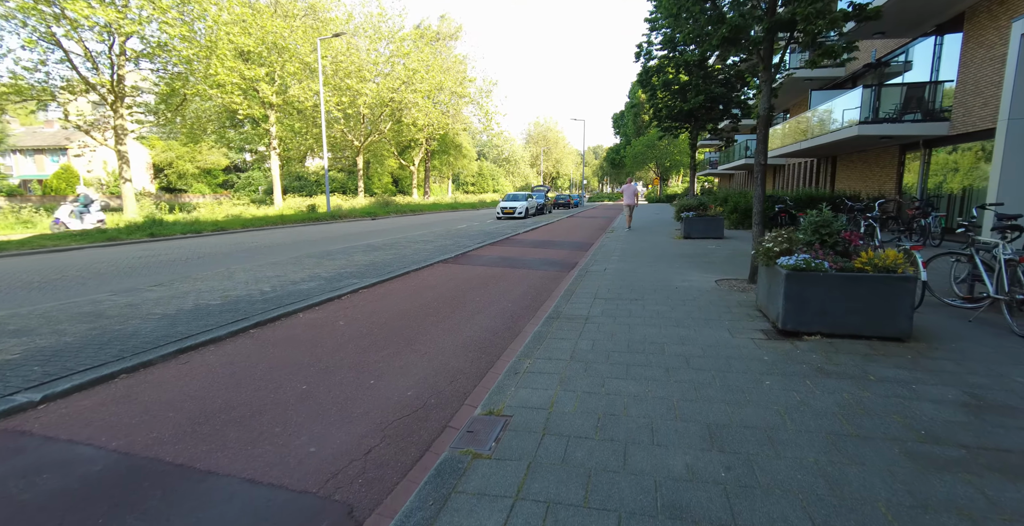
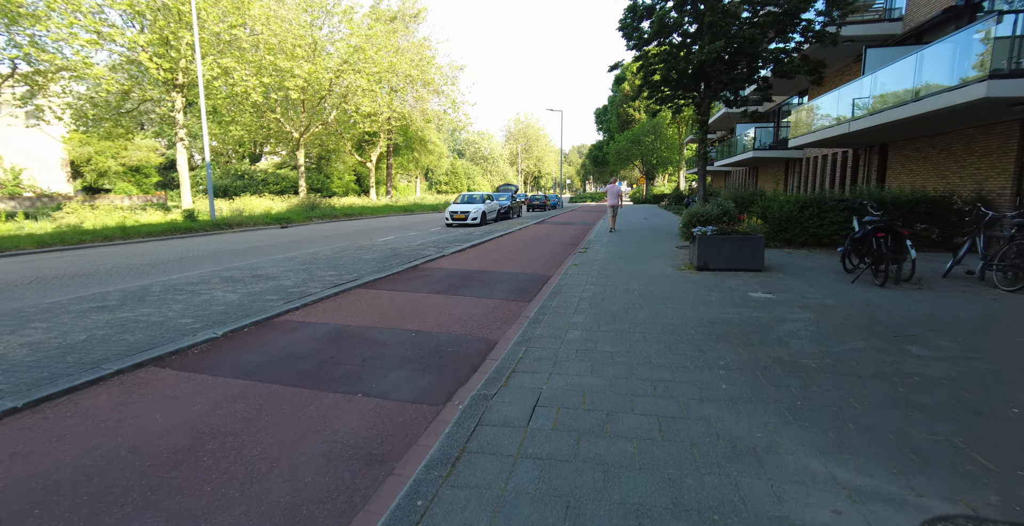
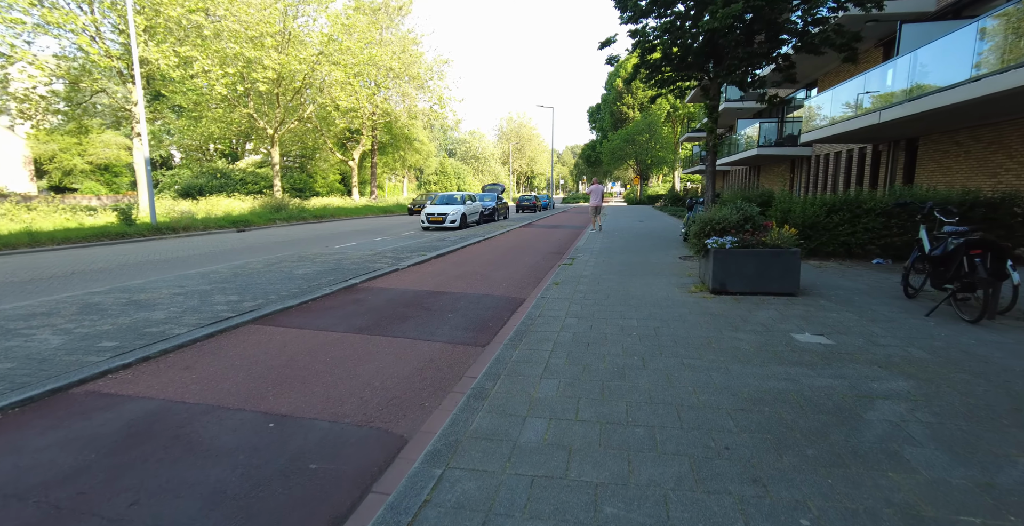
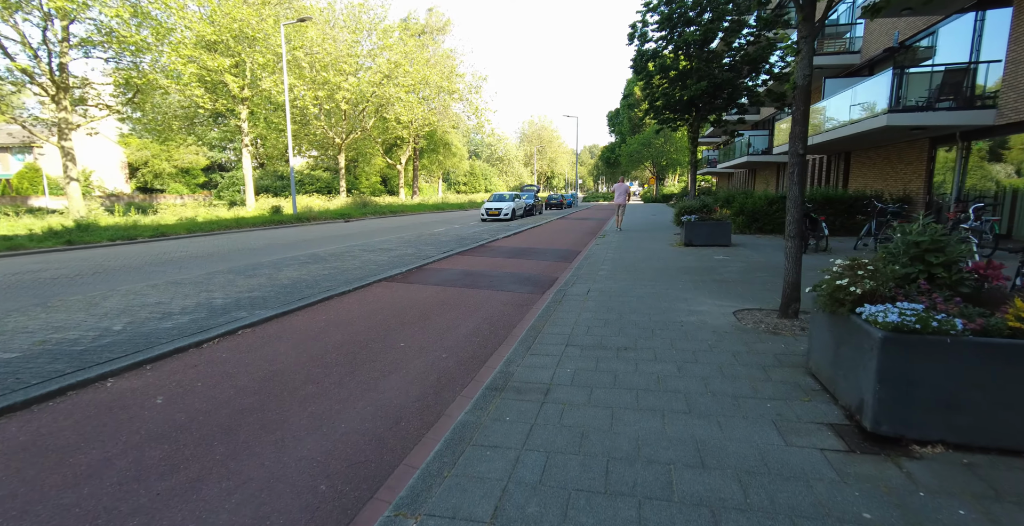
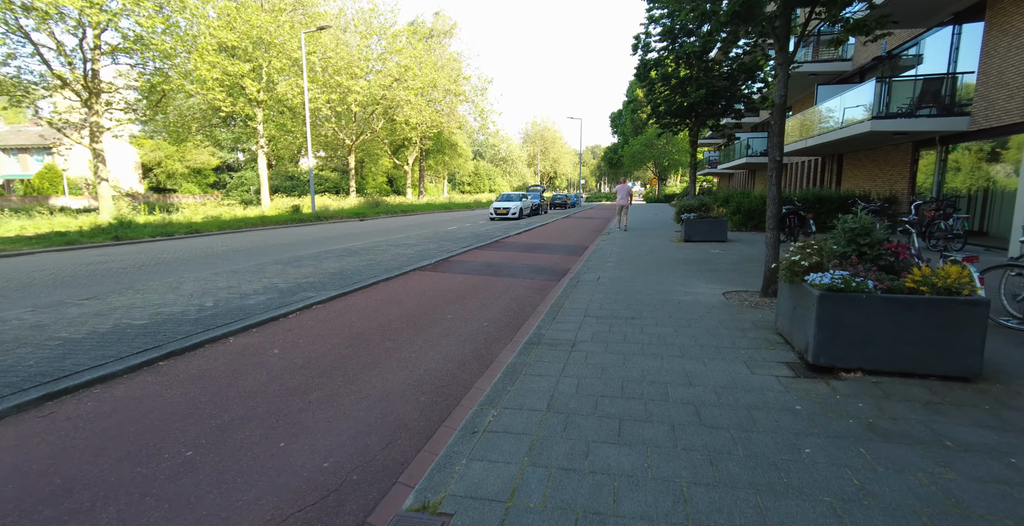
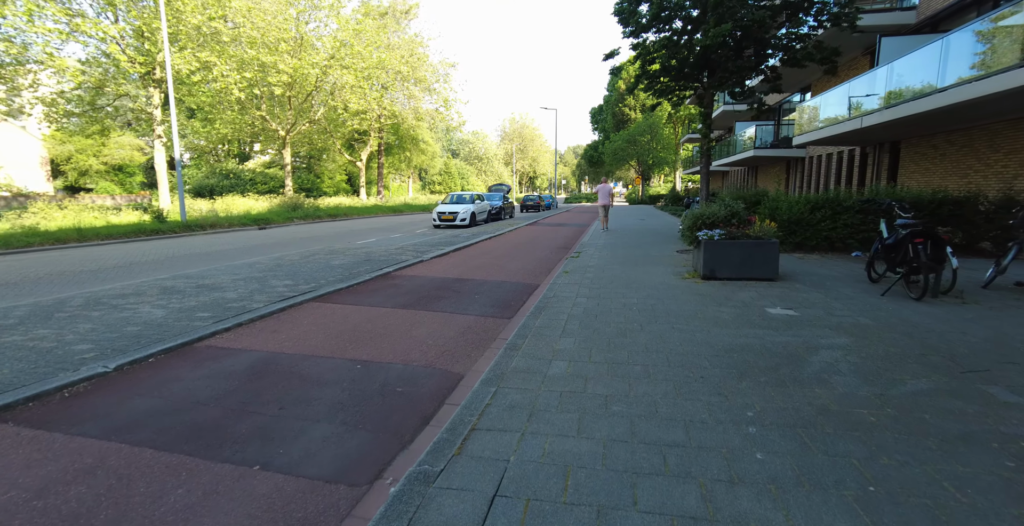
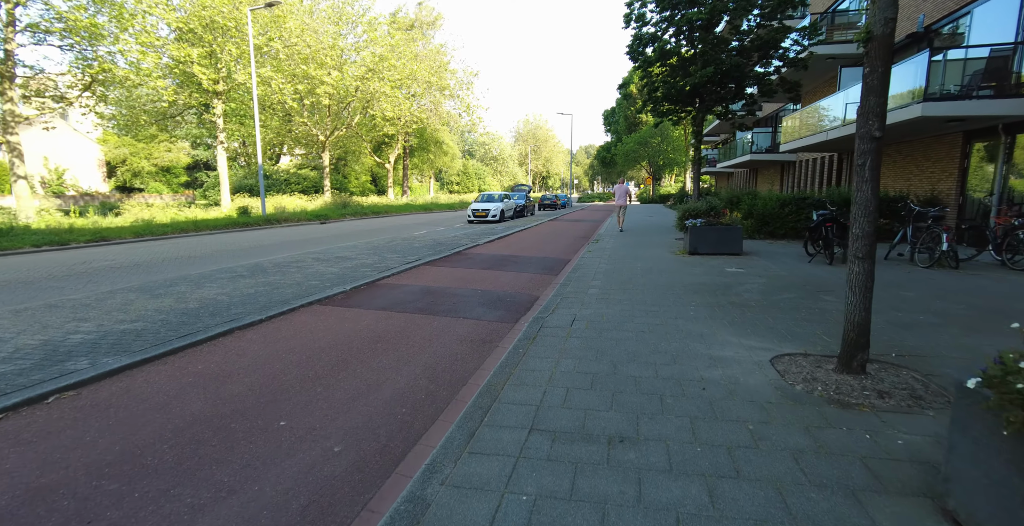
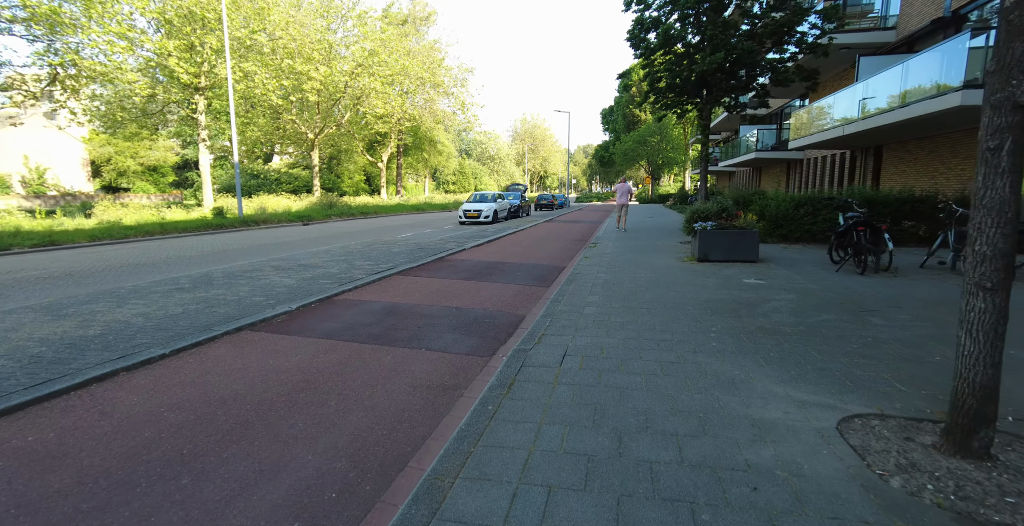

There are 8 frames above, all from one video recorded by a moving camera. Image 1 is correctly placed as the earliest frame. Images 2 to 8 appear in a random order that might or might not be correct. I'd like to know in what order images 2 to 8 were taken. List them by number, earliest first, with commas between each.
5, 4, 7, 8, 2, 6, 3
